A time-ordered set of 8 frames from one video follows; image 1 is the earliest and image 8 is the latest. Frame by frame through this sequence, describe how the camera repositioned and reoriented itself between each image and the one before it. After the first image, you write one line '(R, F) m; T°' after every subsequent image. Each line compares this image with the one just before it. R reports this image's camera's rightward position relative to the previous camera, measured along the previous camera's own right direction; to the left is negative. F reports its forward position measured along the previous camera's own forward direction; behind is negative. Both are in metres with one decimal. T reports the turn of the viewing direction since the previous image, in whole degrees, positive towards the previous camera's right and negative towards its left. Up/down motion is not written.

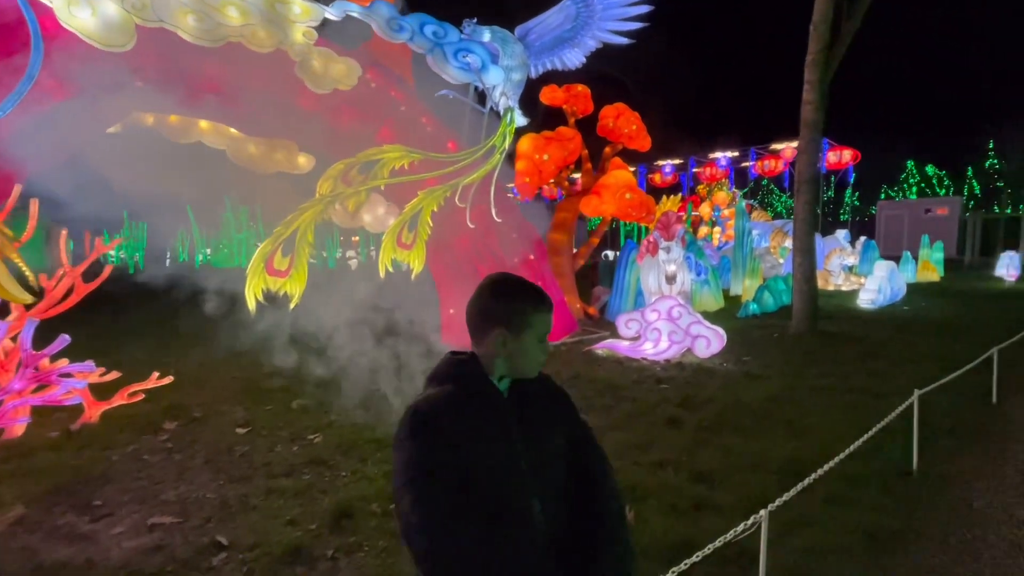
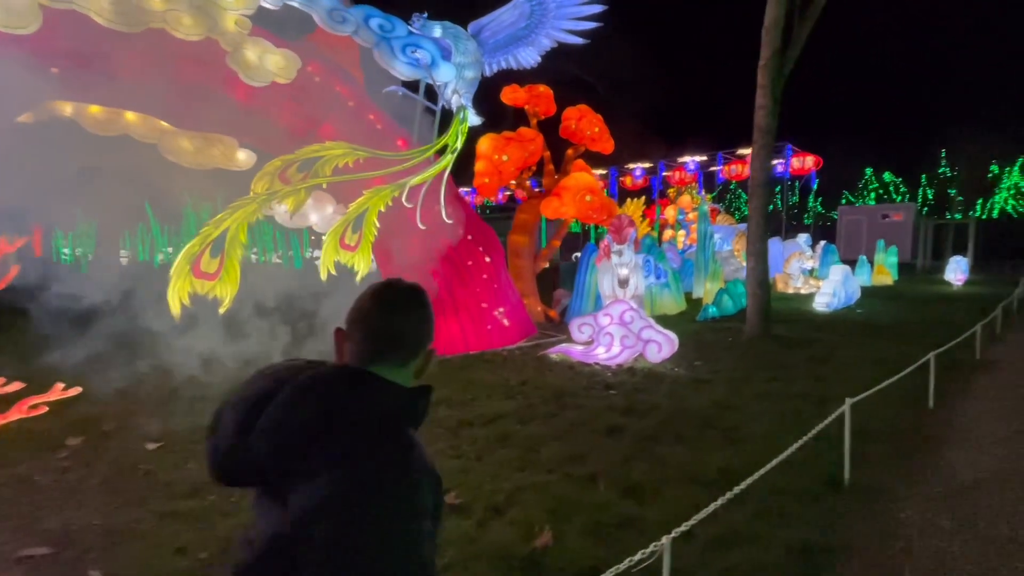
(+0.4, +0.2) m; +3°
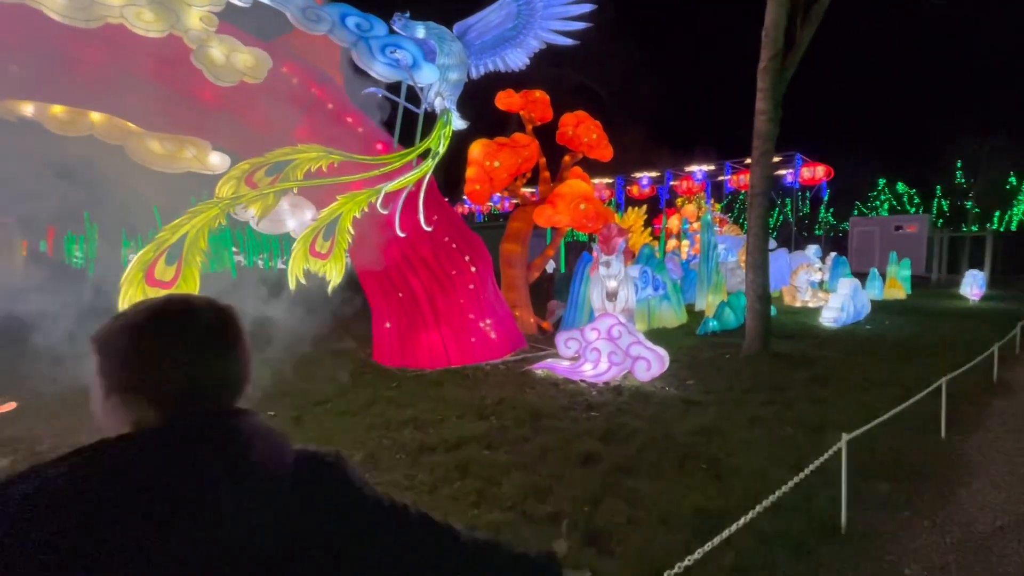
(+0.4, +0.4) m; -1°
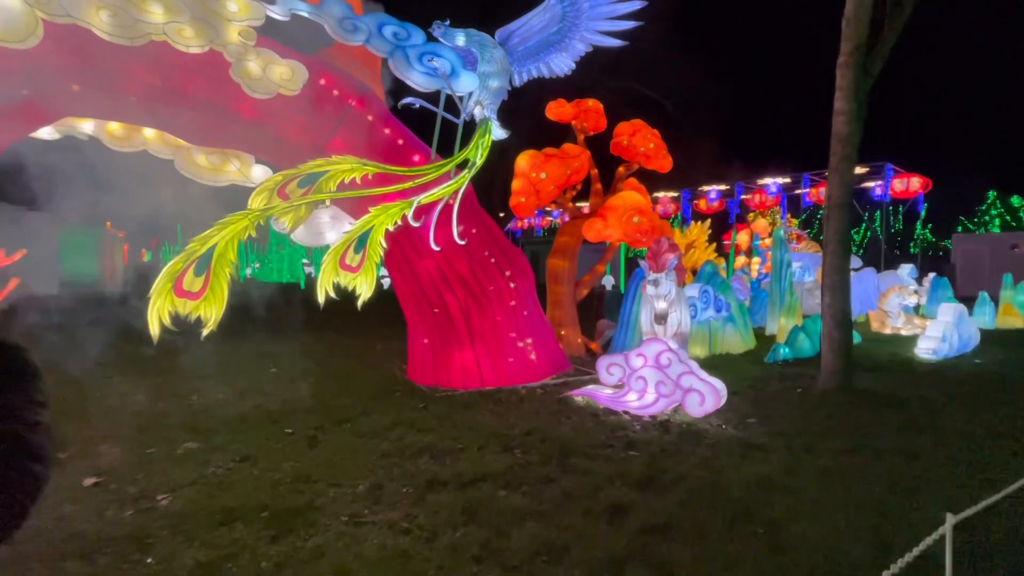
(+0.3, +0.5) m; -7°
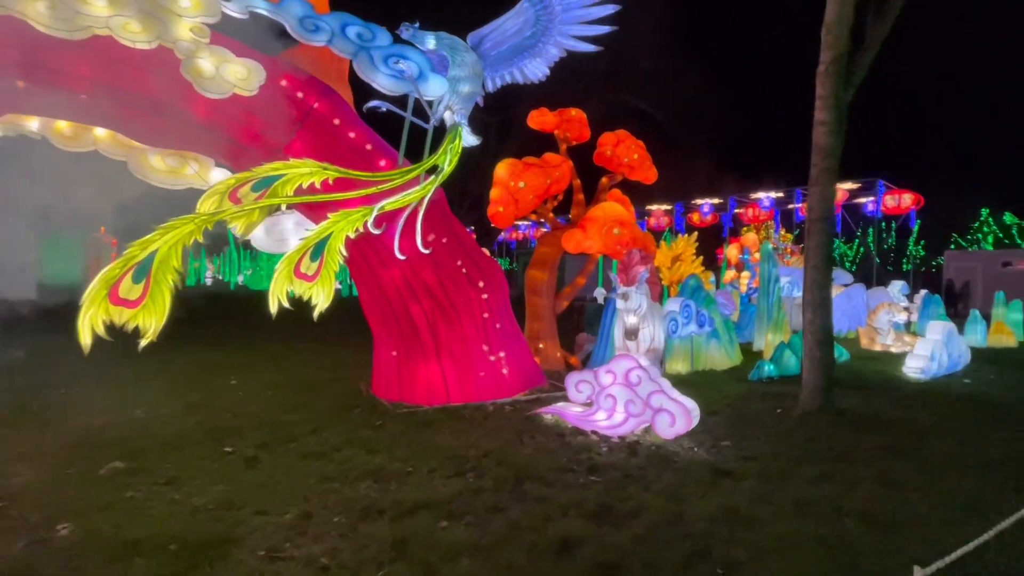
(+0.4, +0.3) m; 0°
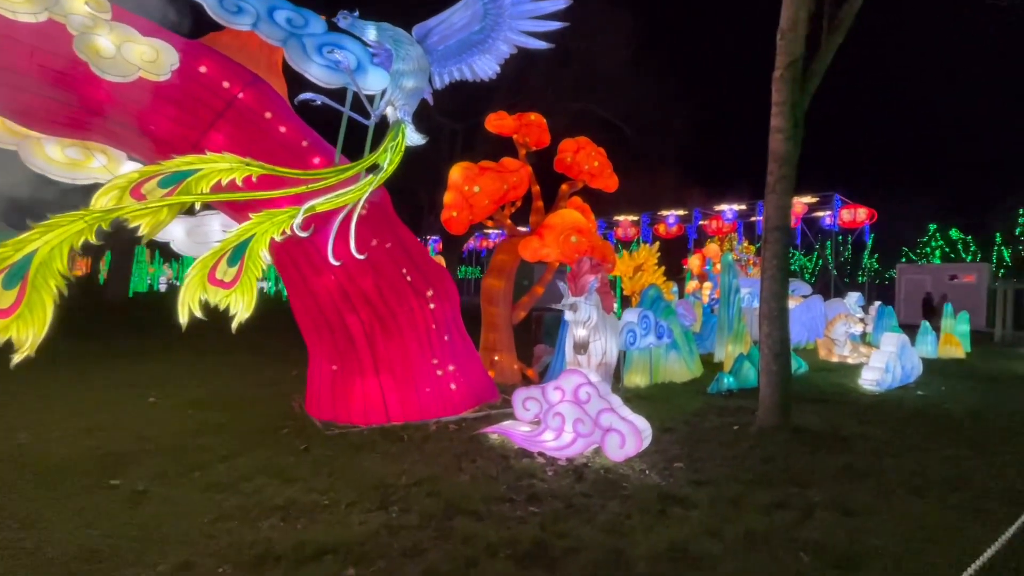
(+0.4, +0.4) m; +3°
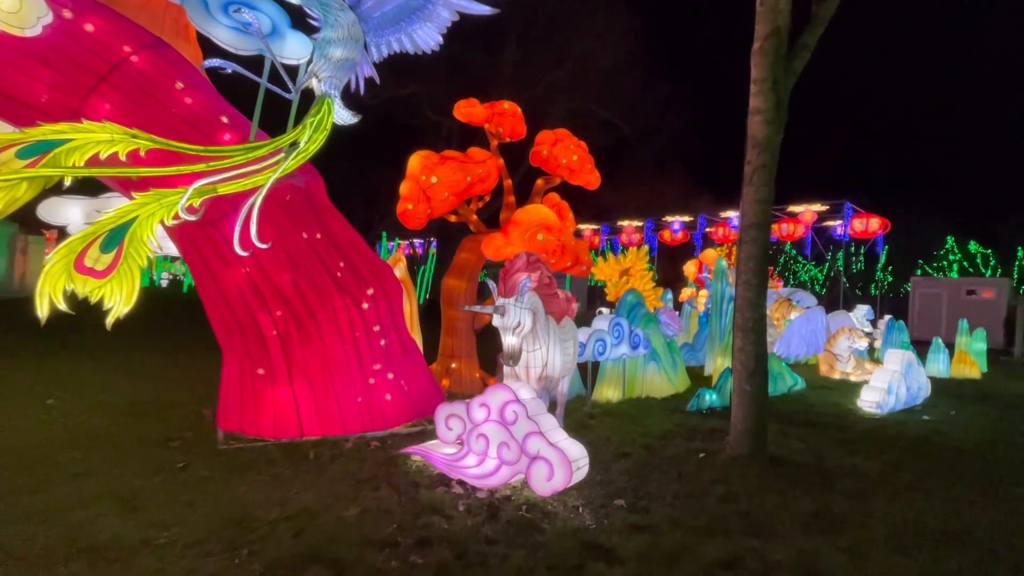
(+0.9, +0.8) m; -1°
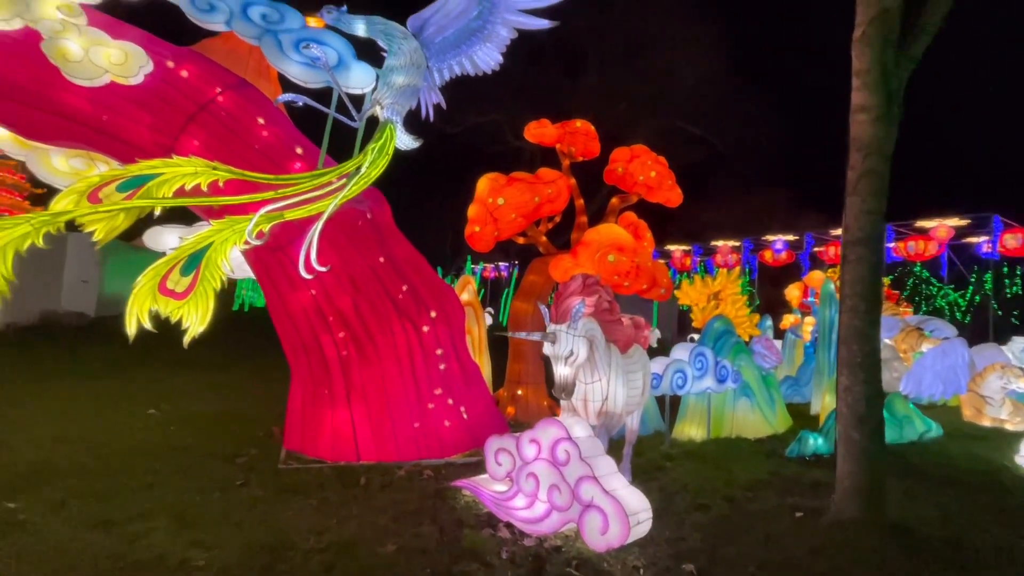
(+0.3, +0.4) m; -11°
